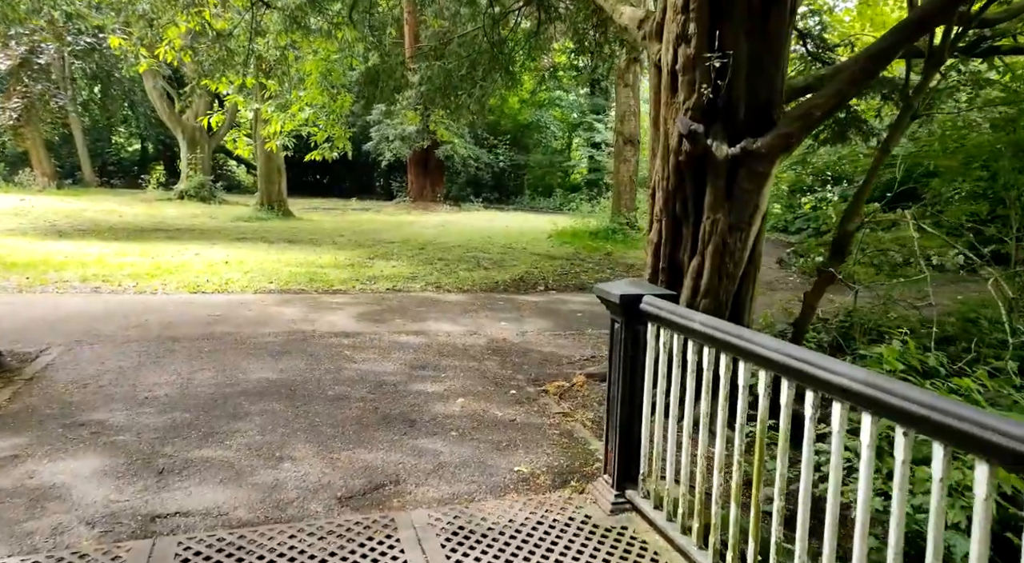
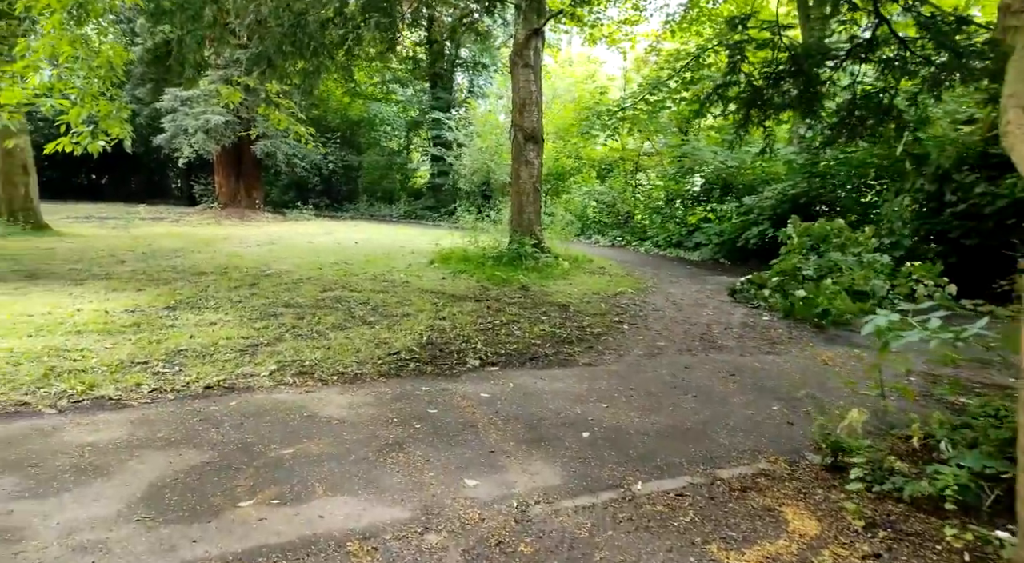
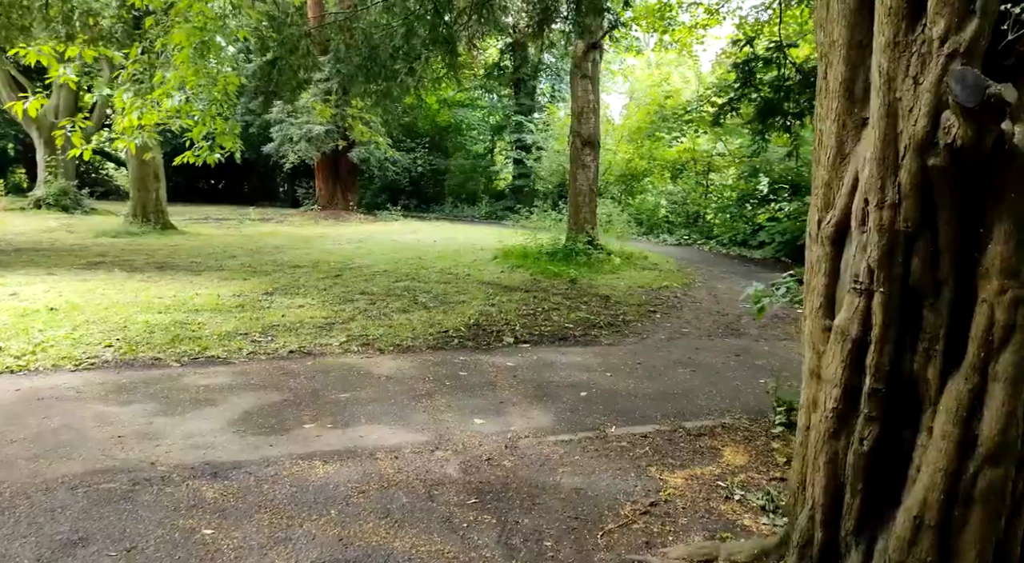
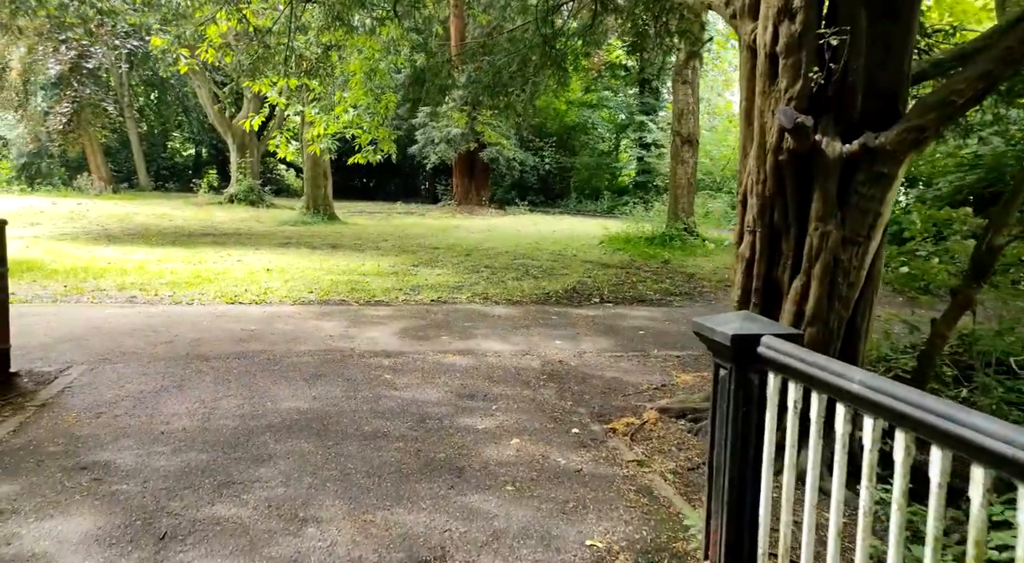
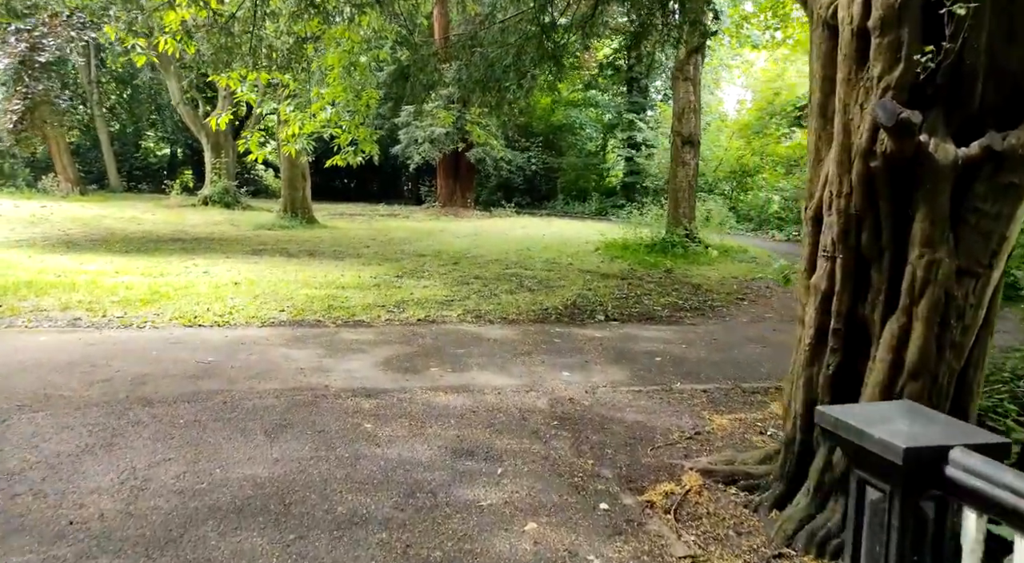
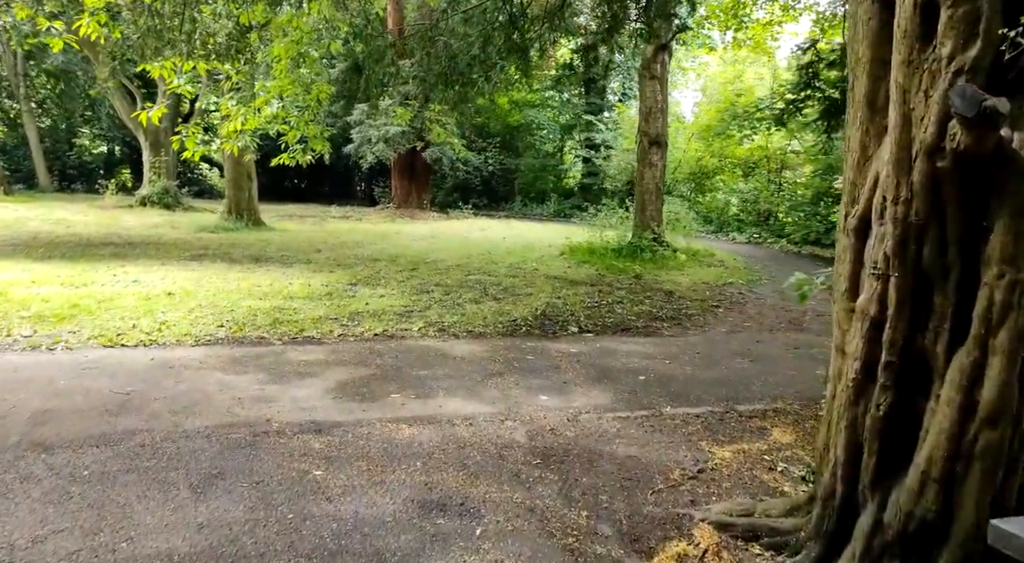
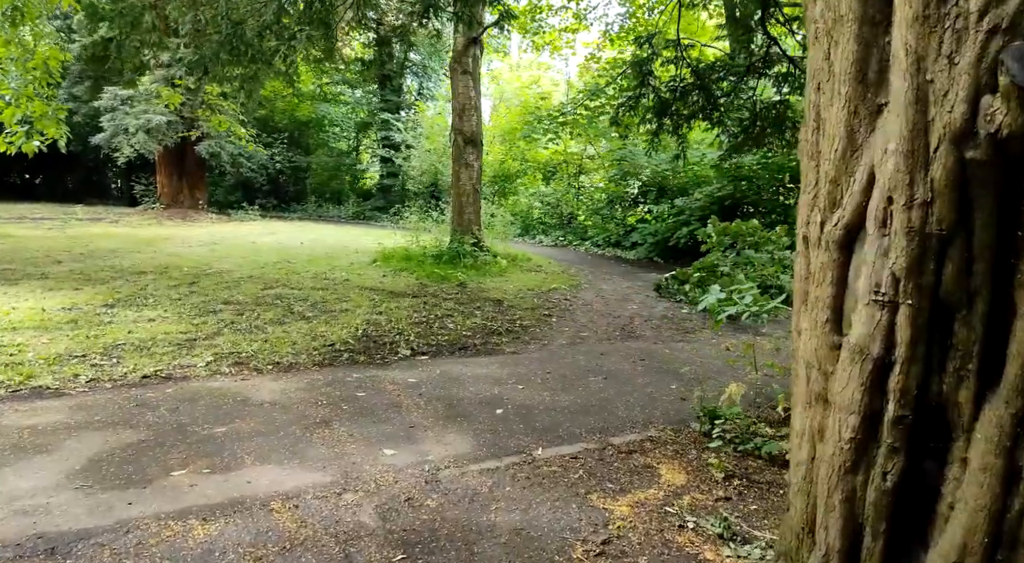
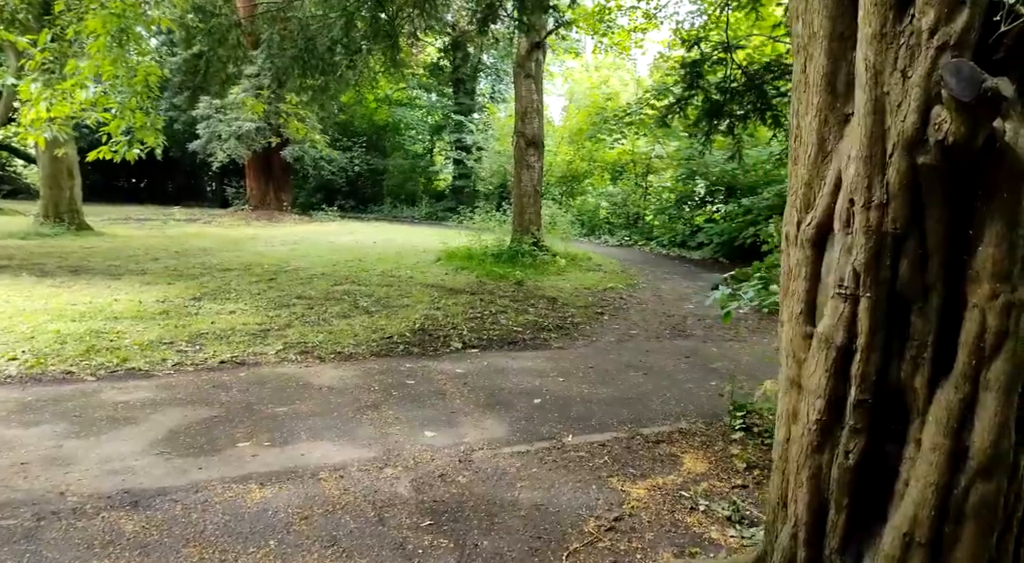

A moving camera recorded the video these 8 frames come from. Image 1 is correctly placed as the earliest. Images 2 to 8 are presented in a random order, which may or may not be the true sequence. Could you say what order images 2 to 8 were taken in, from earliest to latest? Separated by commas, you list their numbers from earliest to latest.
4, 5, 6, 3, 8, 7, 2
